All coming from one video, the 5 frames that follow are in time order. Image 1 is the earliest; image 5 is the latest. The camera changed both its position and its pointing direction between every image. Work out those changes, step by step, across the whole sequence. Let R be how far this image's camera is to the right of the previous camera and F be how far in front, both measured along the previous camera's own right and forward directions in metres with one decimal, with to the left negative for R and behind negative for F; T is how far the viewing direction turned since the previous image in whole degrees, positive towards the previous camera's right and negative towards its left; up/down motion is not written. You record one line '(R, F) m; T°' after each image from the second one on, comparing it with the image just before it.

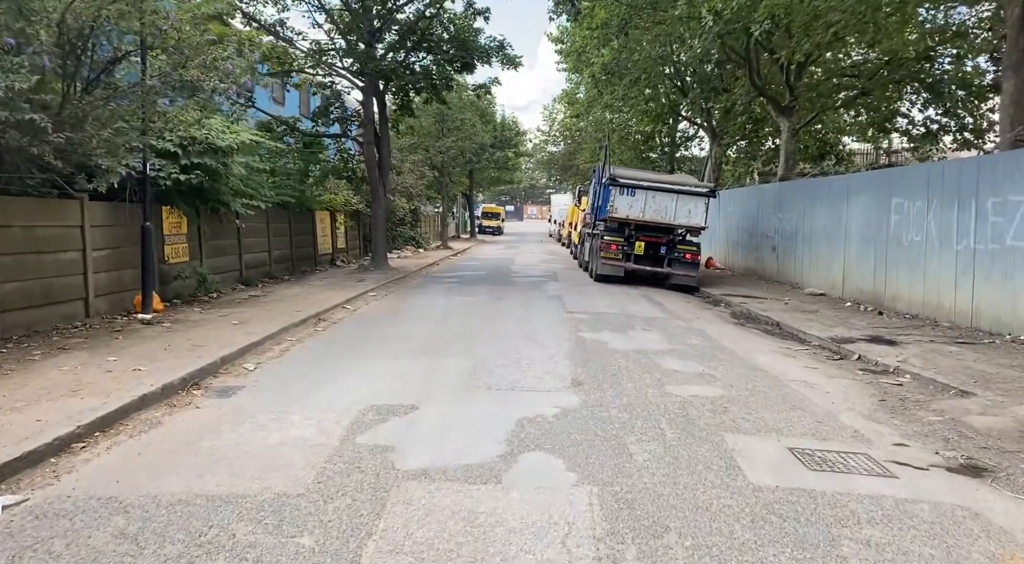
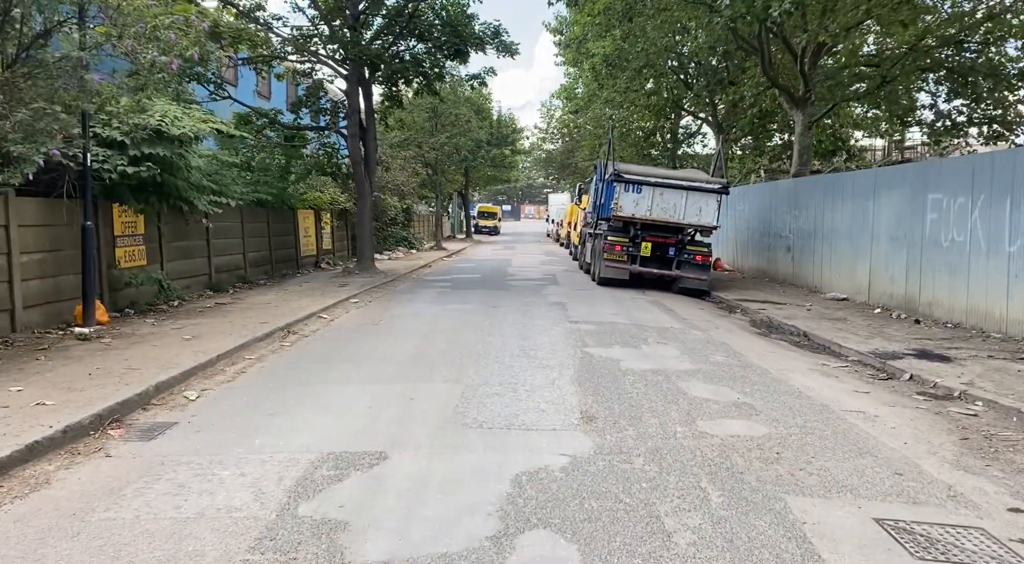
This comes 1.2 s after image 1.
(0.0, +1.3) m; 0°
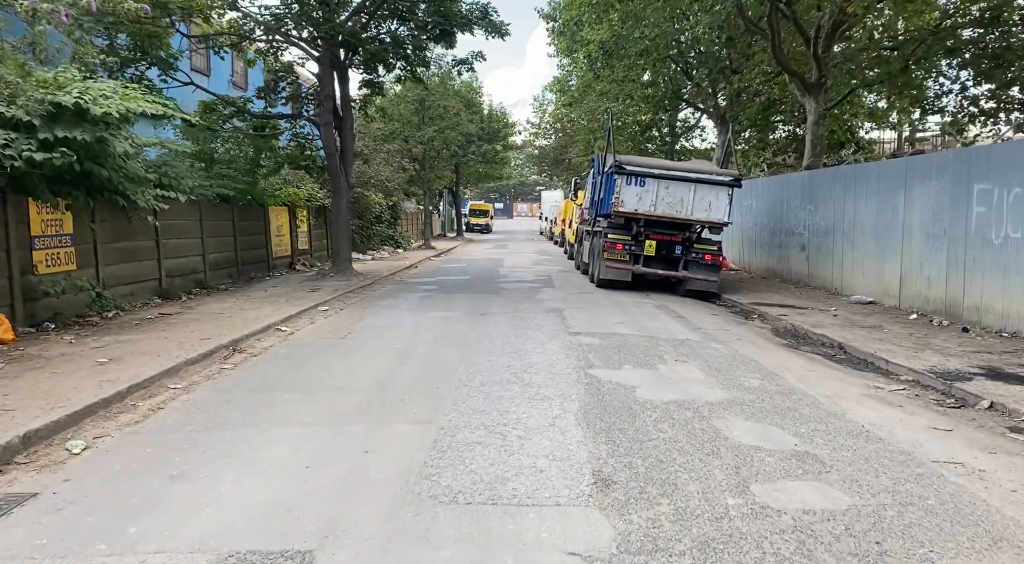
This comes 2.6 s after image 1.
(0.0, +1.6) m; +1°
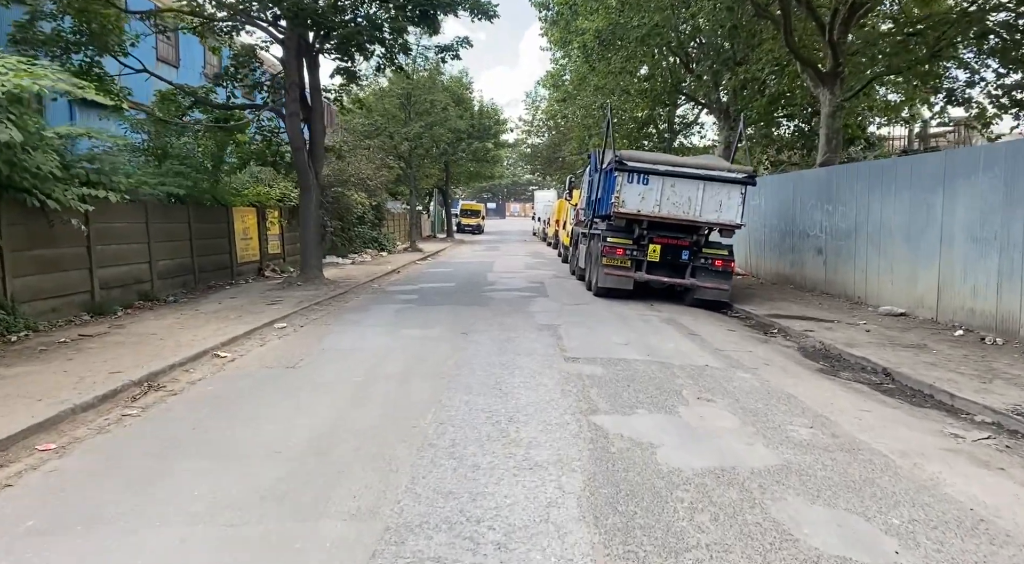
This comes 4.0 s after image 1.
(+0.1, +1.6) m; +1°
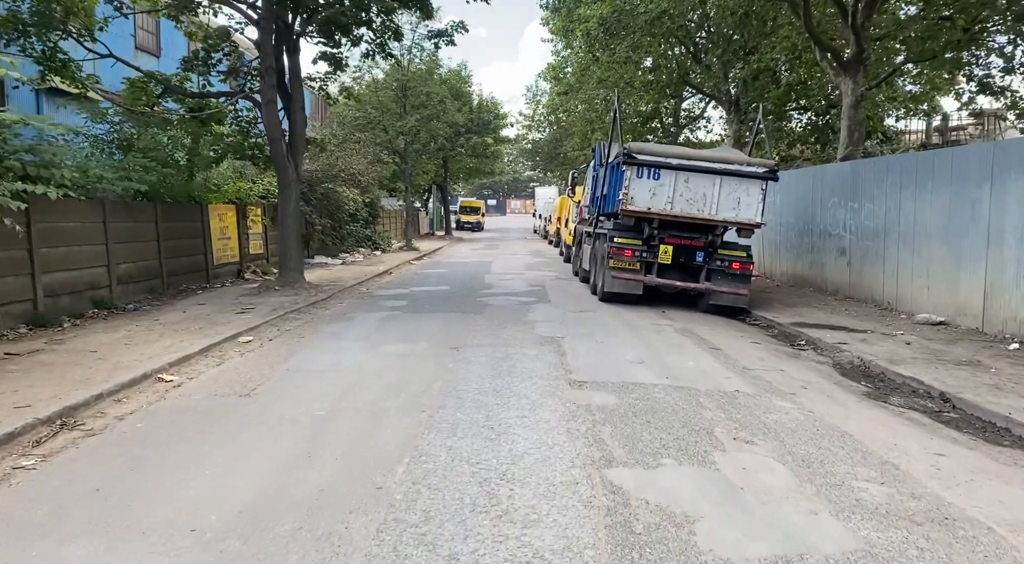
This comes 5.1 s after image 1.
(0.0, +1.2) m; 0°
